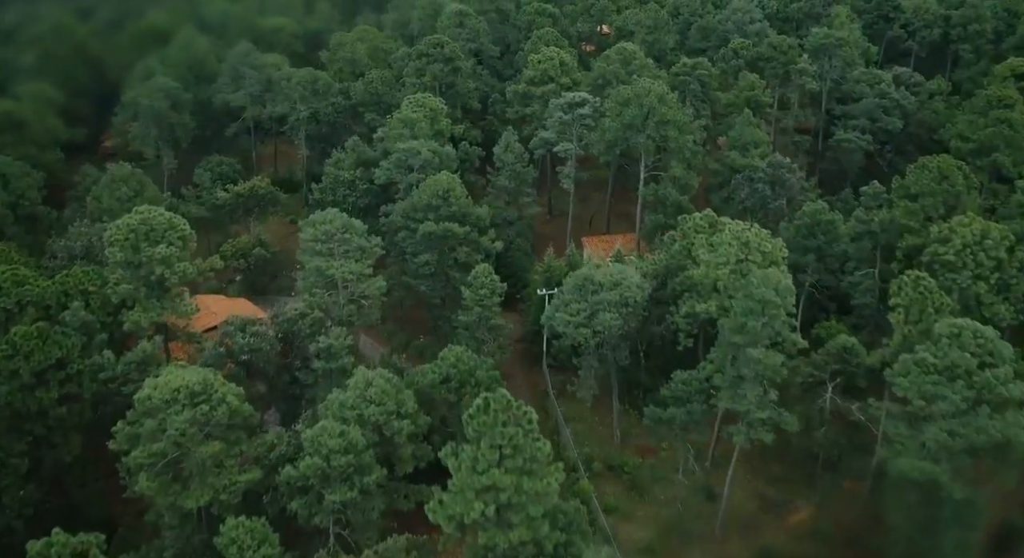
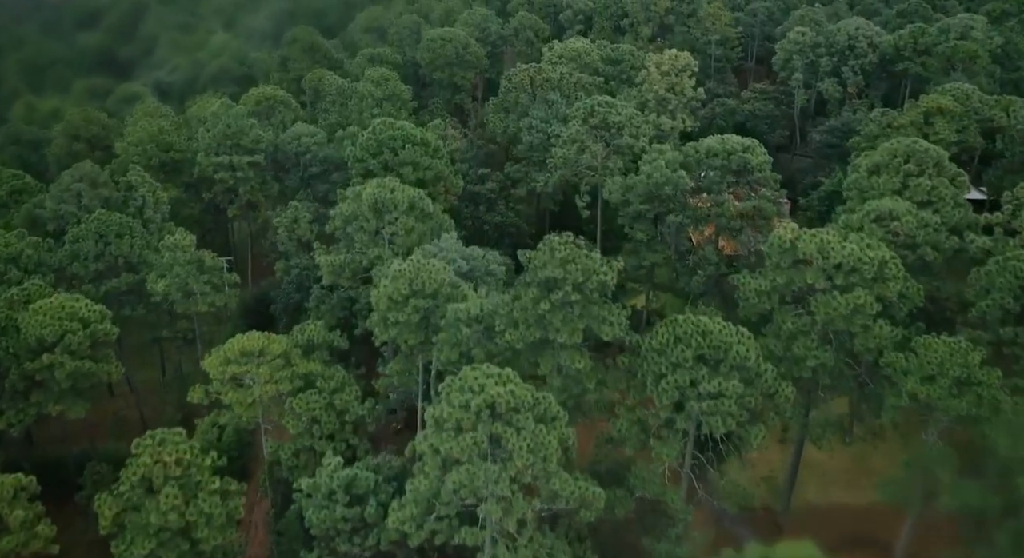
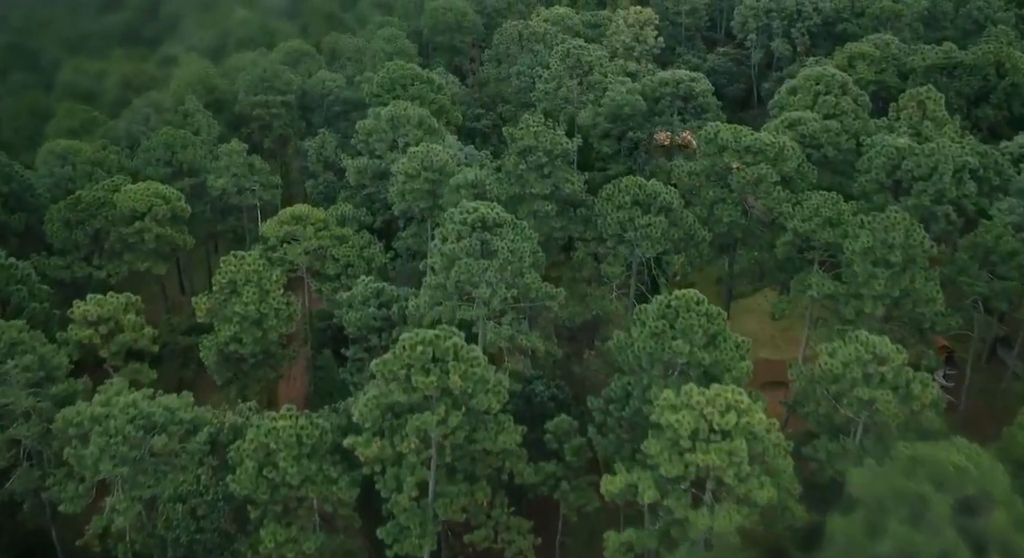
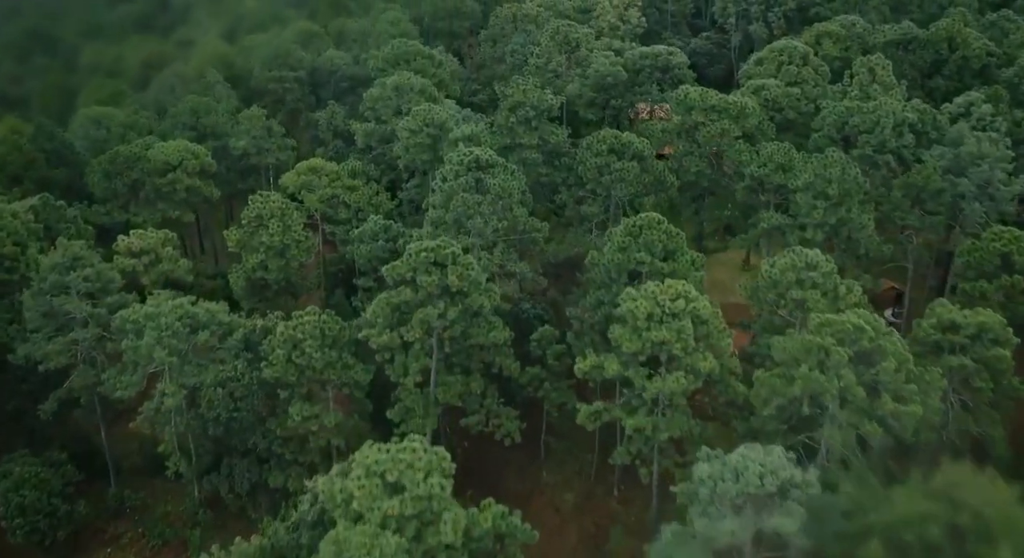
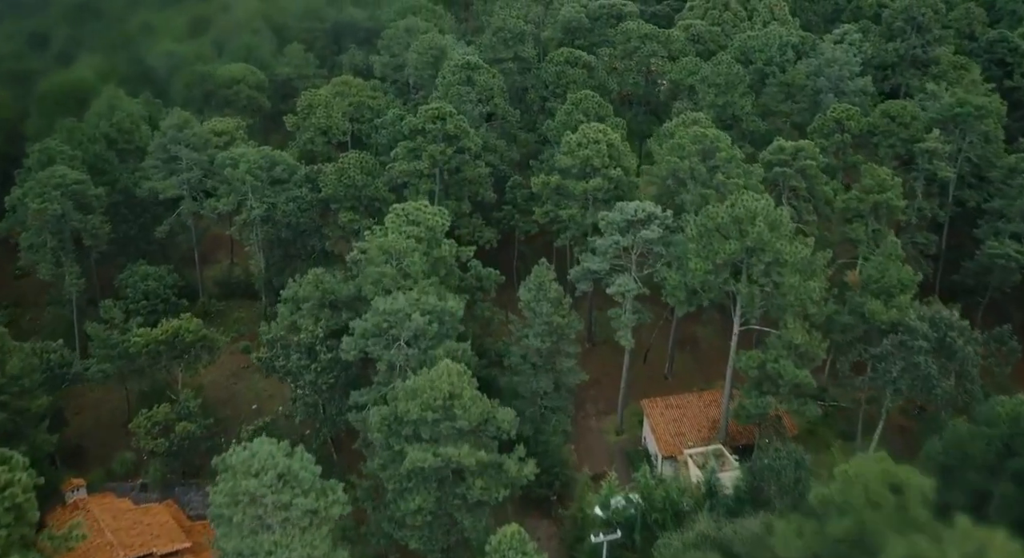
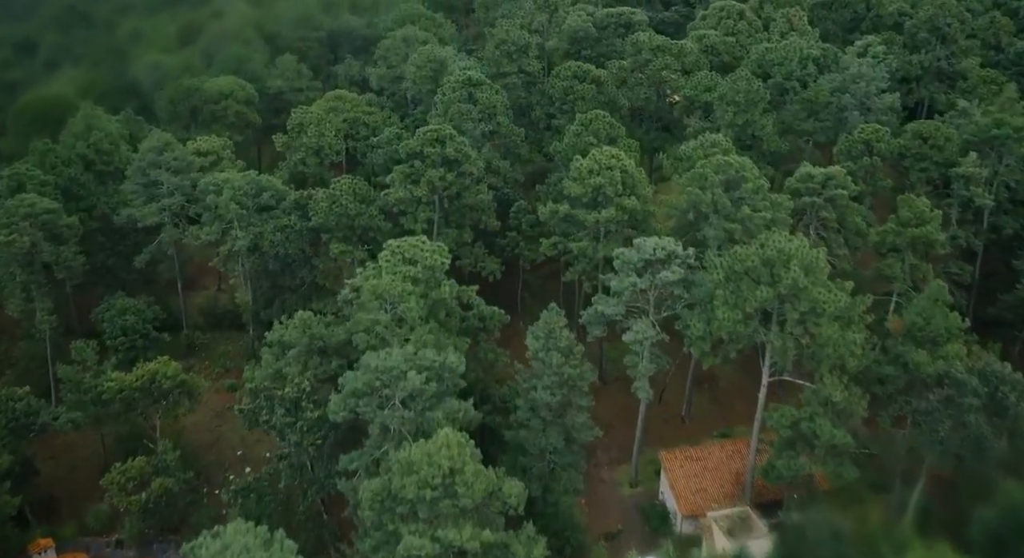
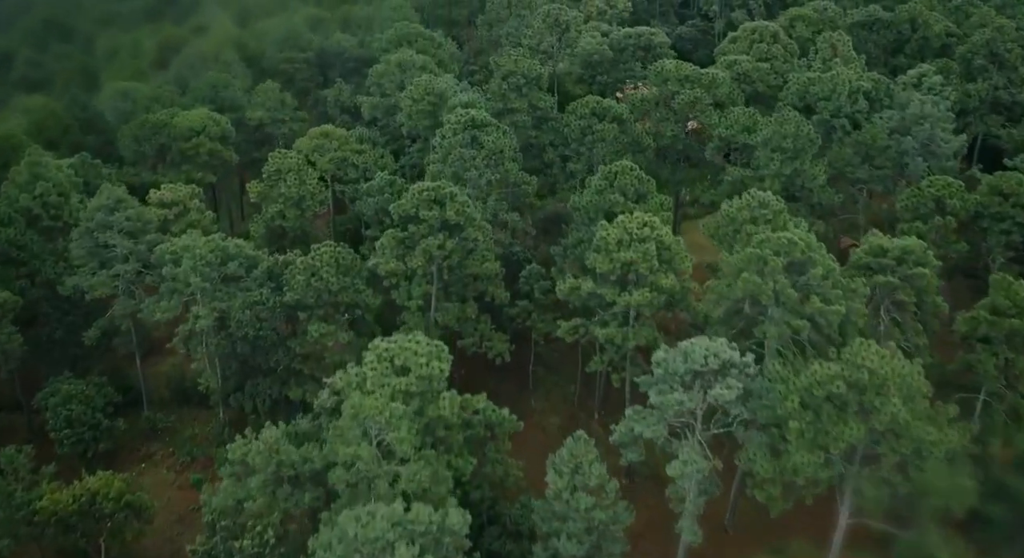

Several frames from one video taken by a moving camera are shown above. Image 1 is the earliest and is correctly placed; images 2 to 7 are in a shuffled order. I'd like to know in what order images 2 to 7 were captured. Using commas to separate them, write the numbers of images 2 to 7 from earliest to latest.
5, 6, 7, 4, 3, 2
